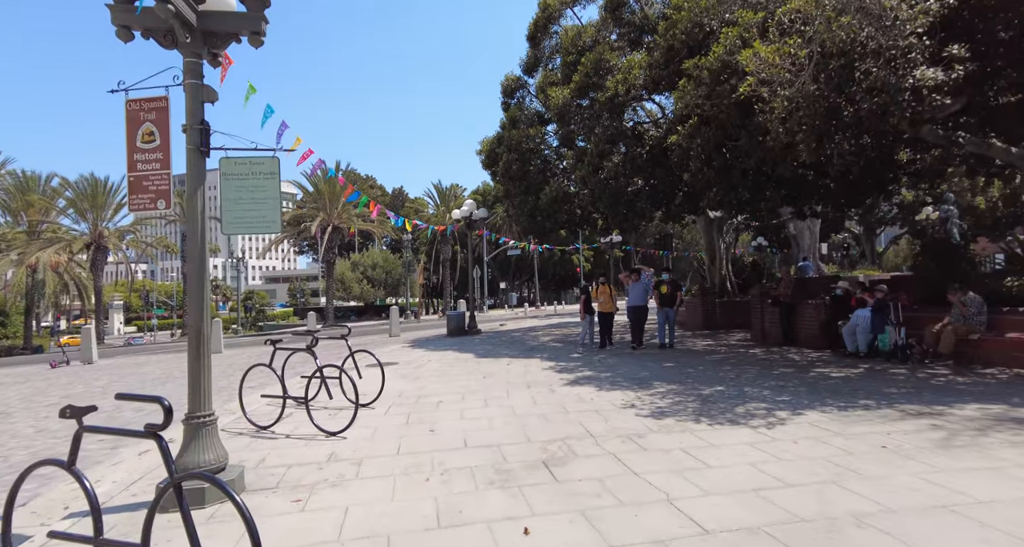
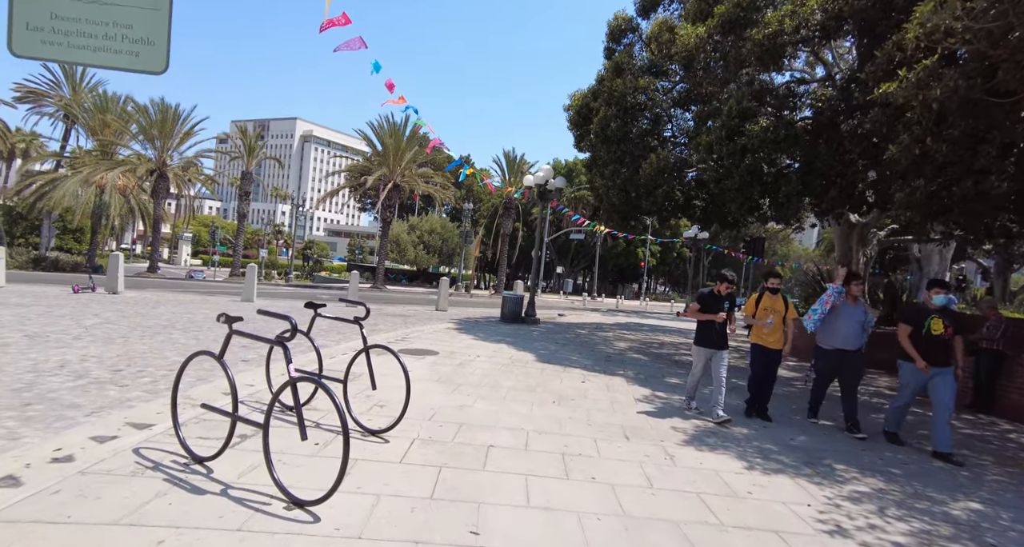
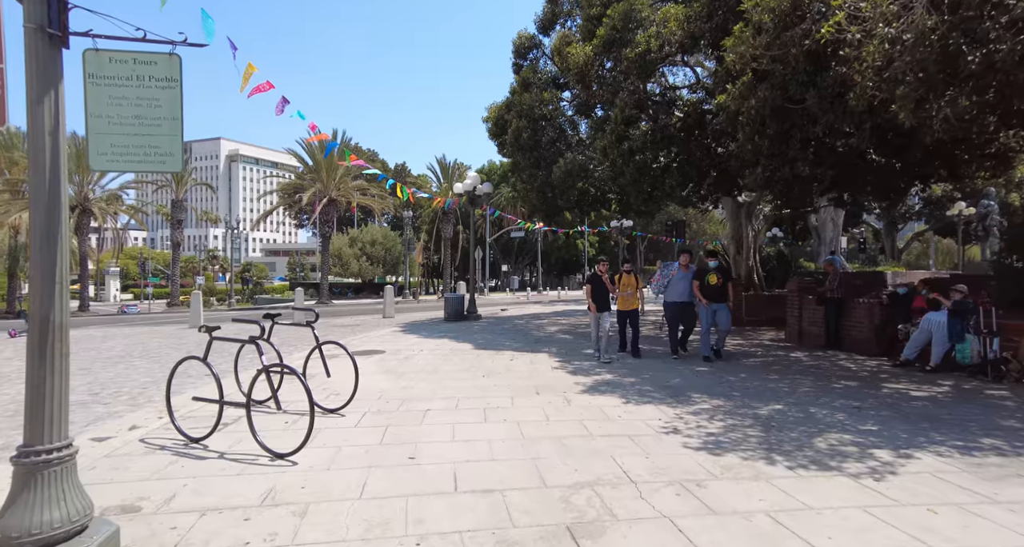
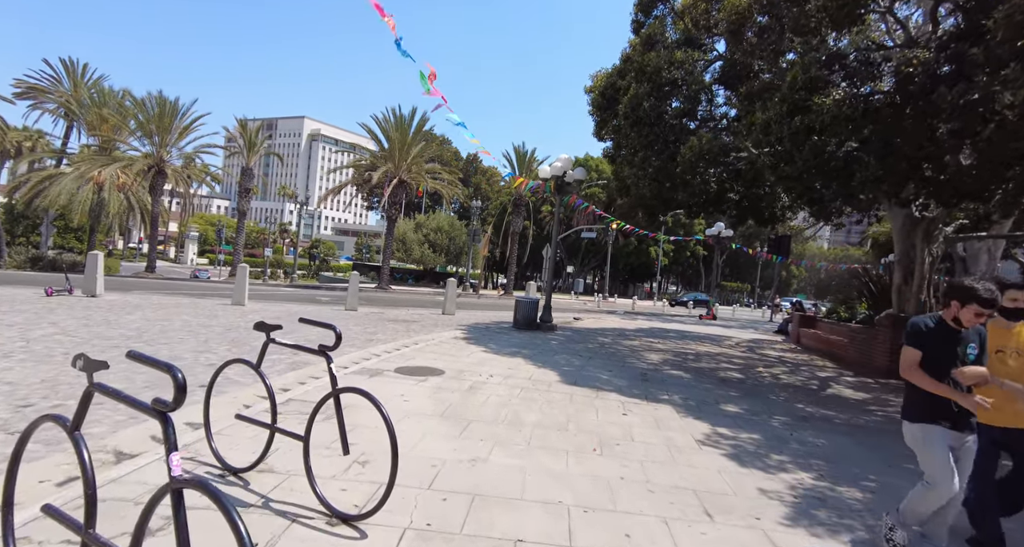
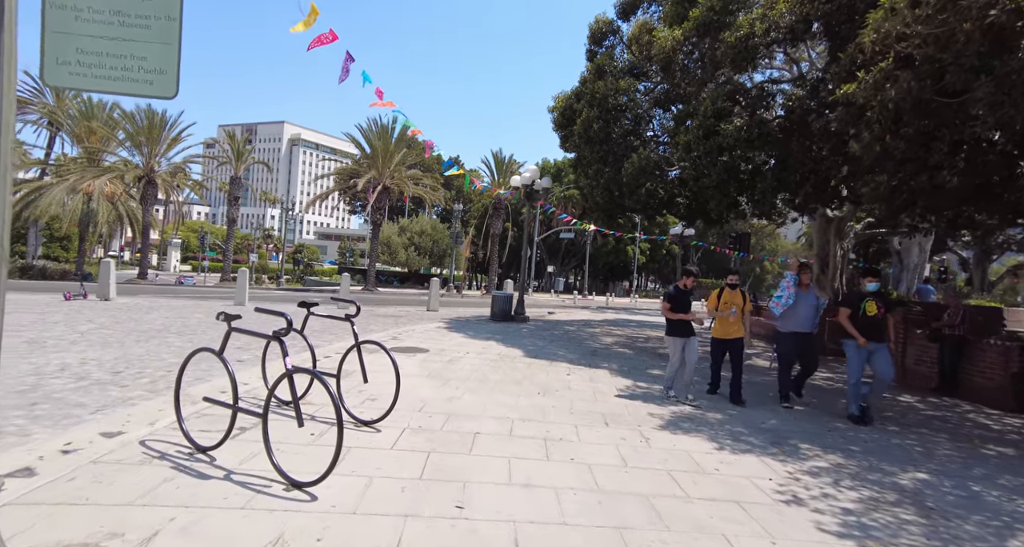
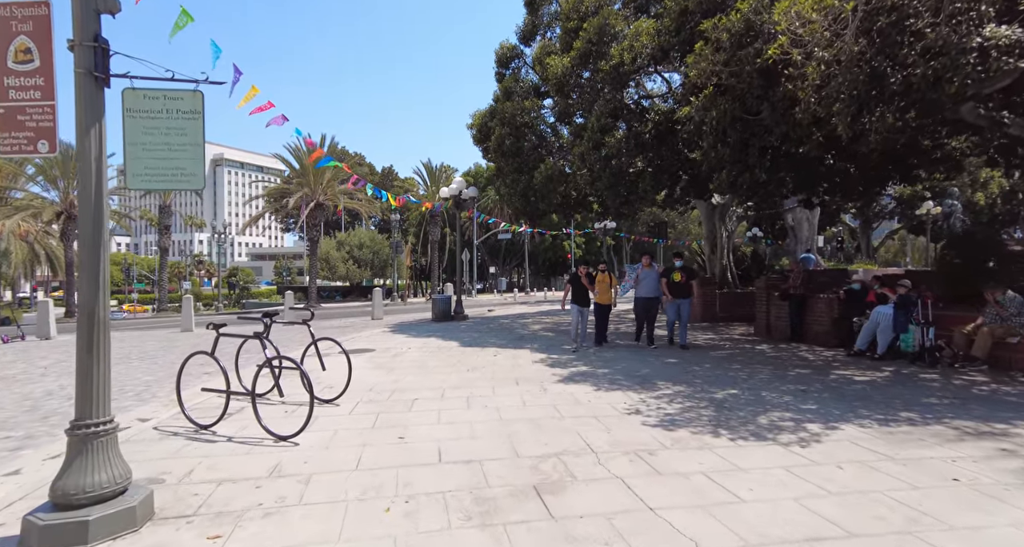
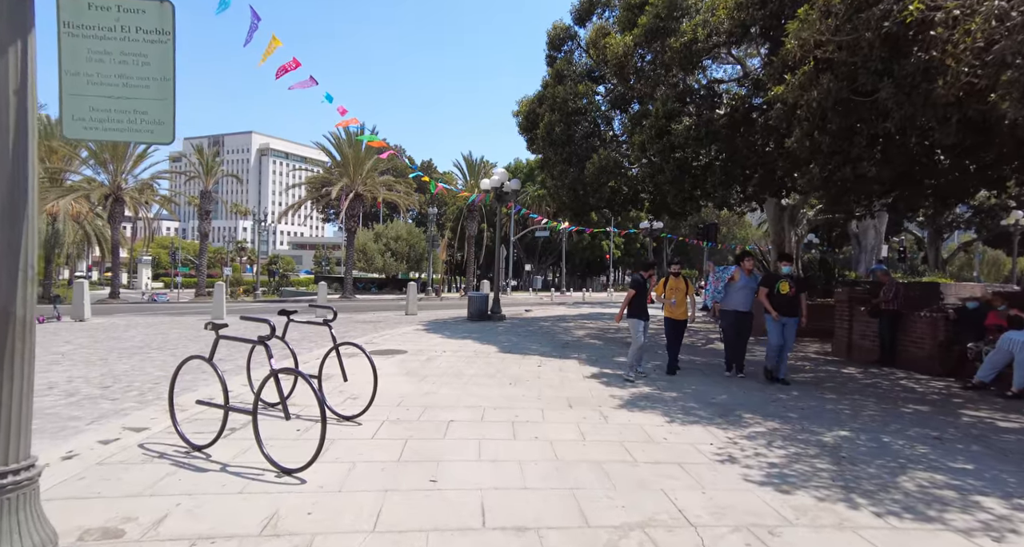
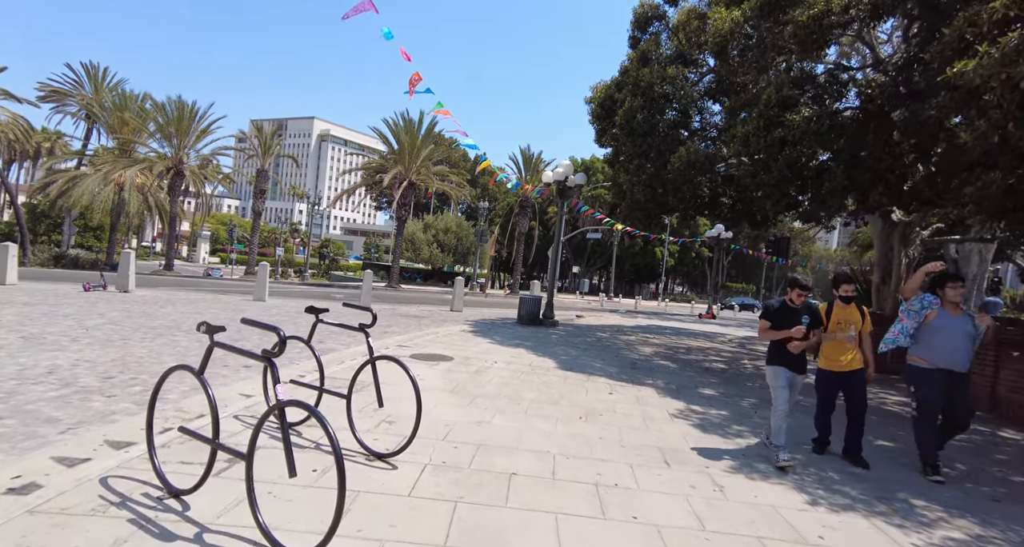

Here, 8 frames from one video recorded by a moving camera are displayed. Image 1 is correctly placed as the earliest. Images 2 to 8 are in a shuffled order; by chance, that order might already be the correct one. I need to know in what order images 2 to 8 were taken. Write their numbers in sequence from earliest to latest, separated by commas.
6, 3, 7, 5, 2, 8, 4
